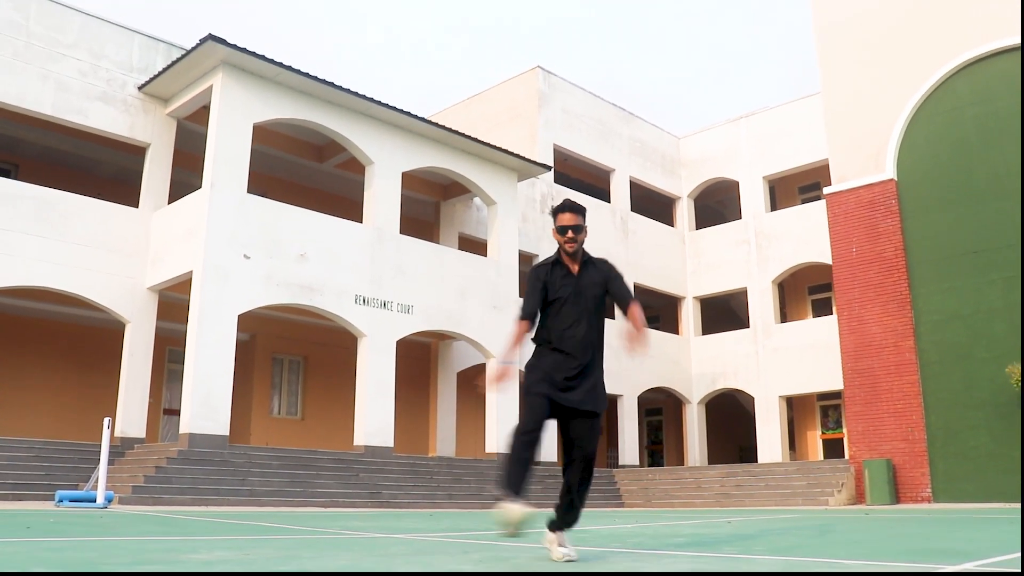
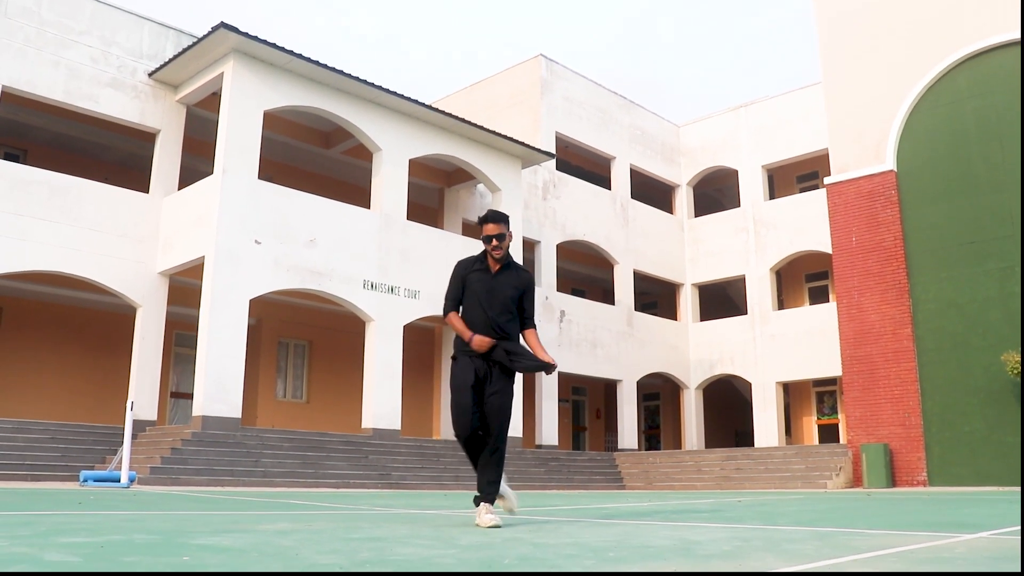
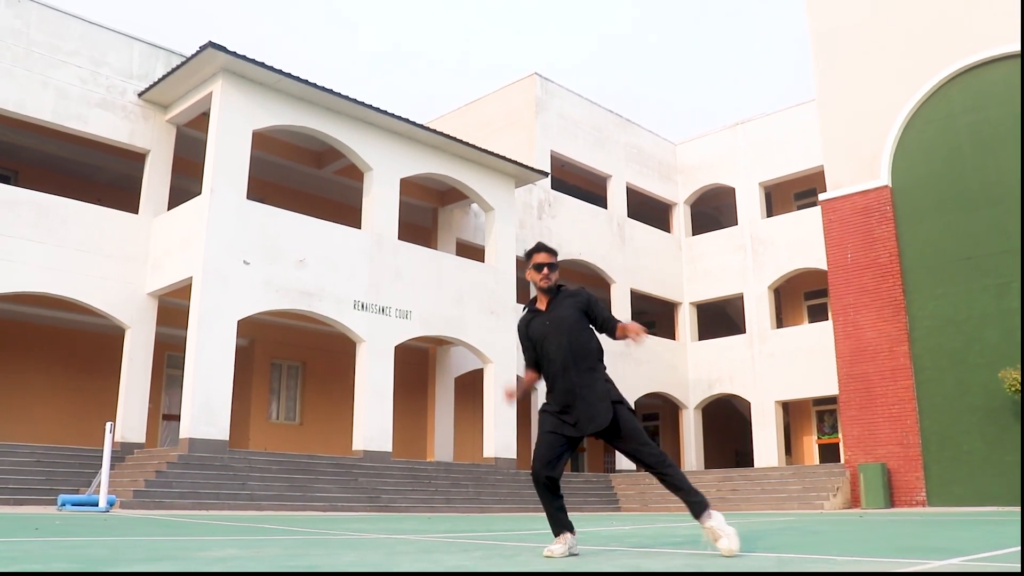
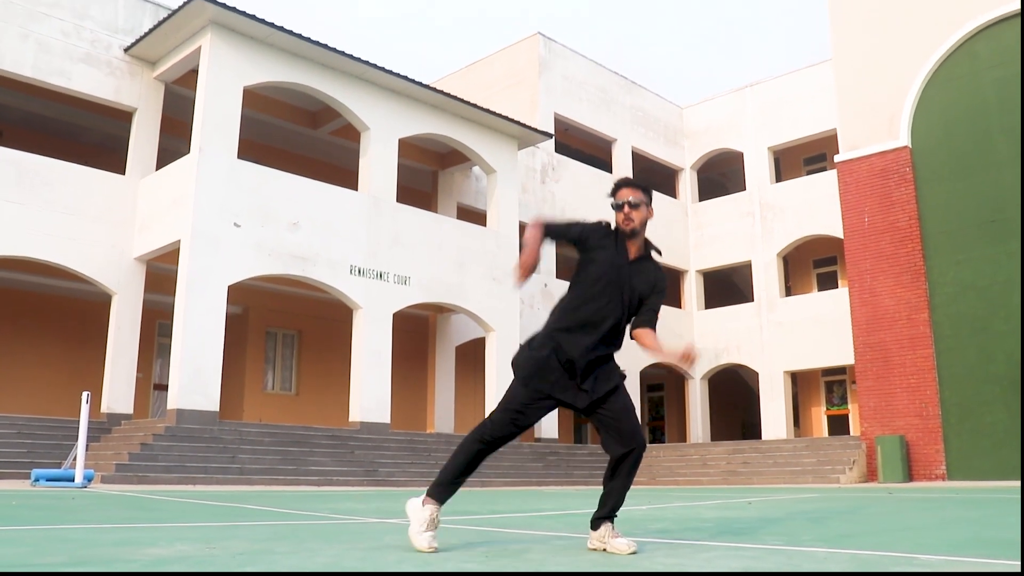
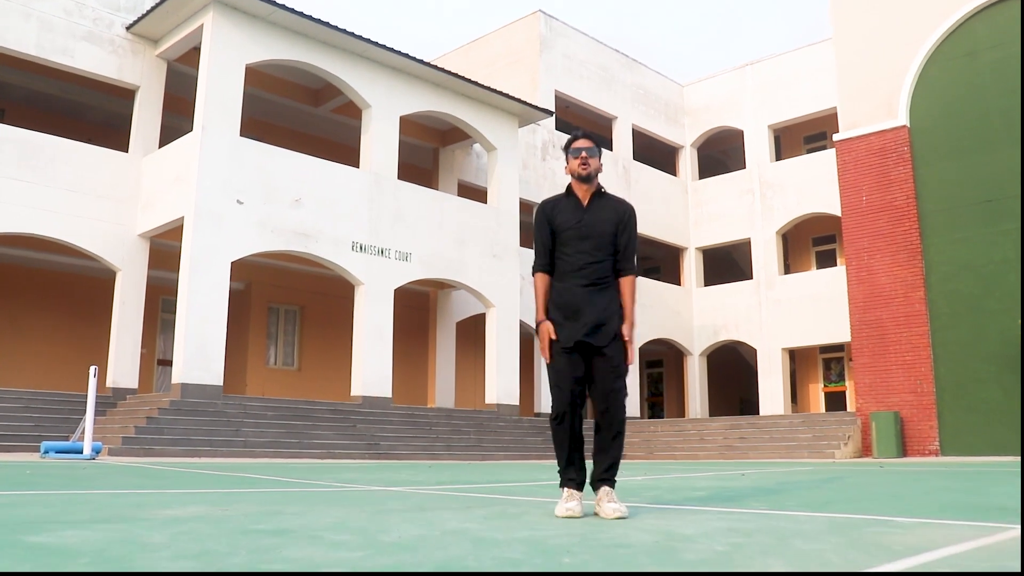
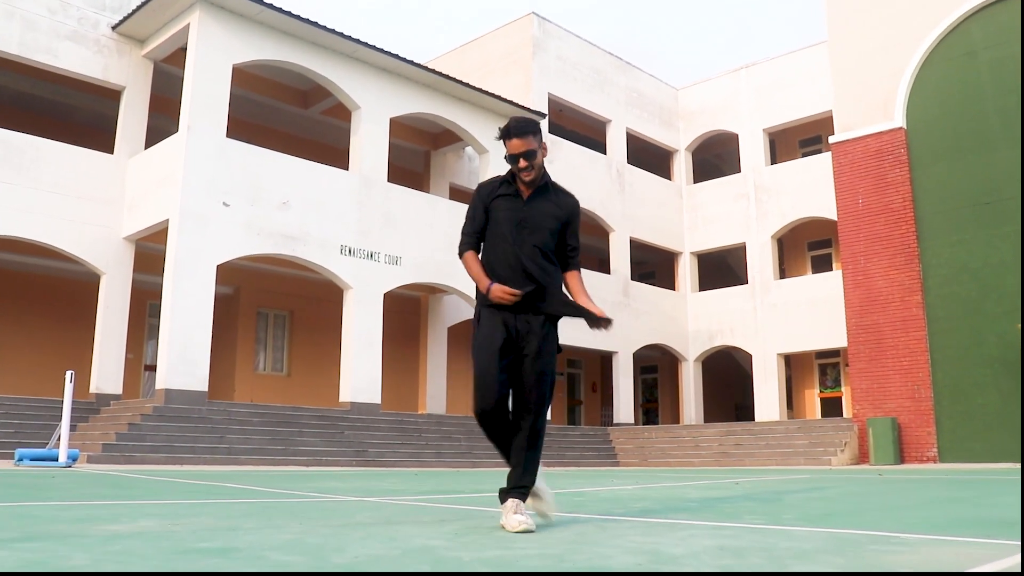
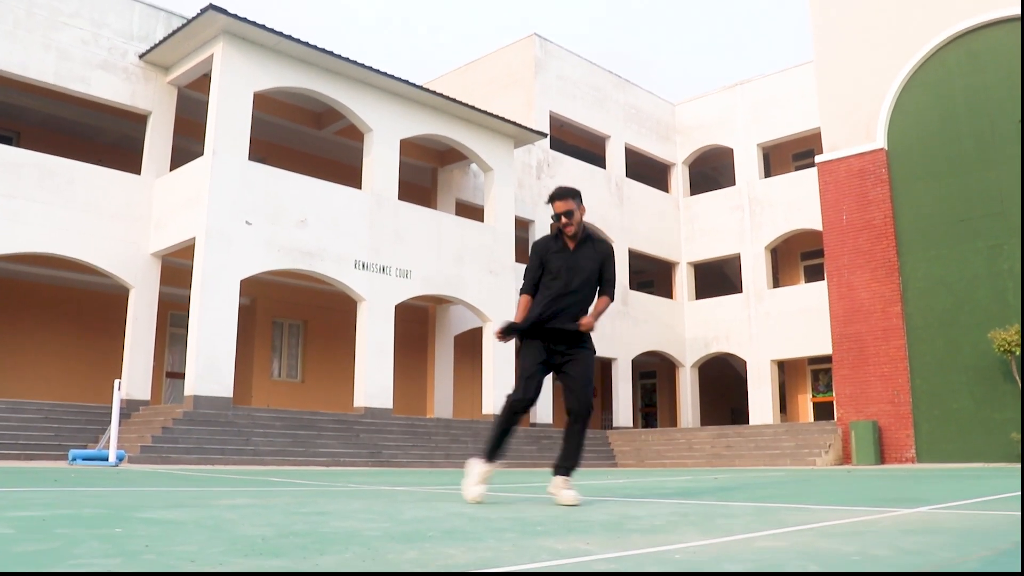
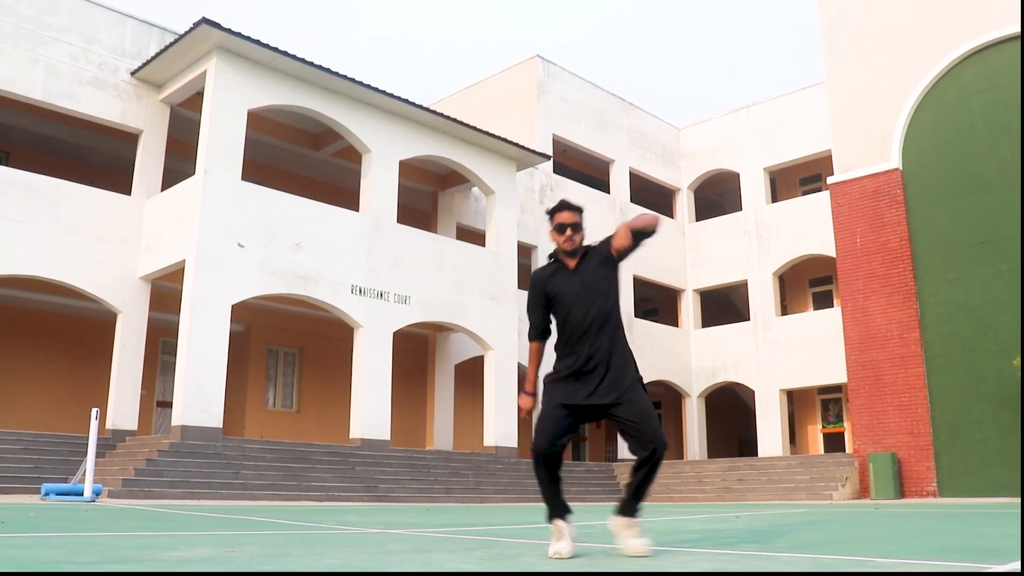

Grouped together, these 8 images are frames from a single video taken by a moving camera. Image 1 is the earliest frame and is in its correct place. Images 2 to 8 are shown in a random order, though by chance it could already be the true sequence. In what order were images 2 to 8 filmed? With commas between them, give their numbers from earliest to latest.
5, 4, 8, 3, 7, 6, 2
